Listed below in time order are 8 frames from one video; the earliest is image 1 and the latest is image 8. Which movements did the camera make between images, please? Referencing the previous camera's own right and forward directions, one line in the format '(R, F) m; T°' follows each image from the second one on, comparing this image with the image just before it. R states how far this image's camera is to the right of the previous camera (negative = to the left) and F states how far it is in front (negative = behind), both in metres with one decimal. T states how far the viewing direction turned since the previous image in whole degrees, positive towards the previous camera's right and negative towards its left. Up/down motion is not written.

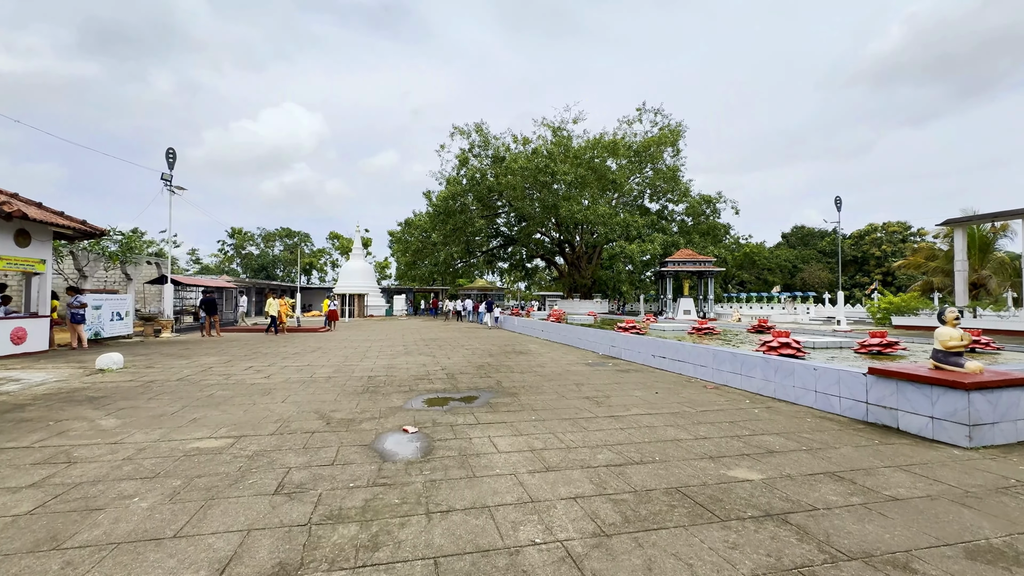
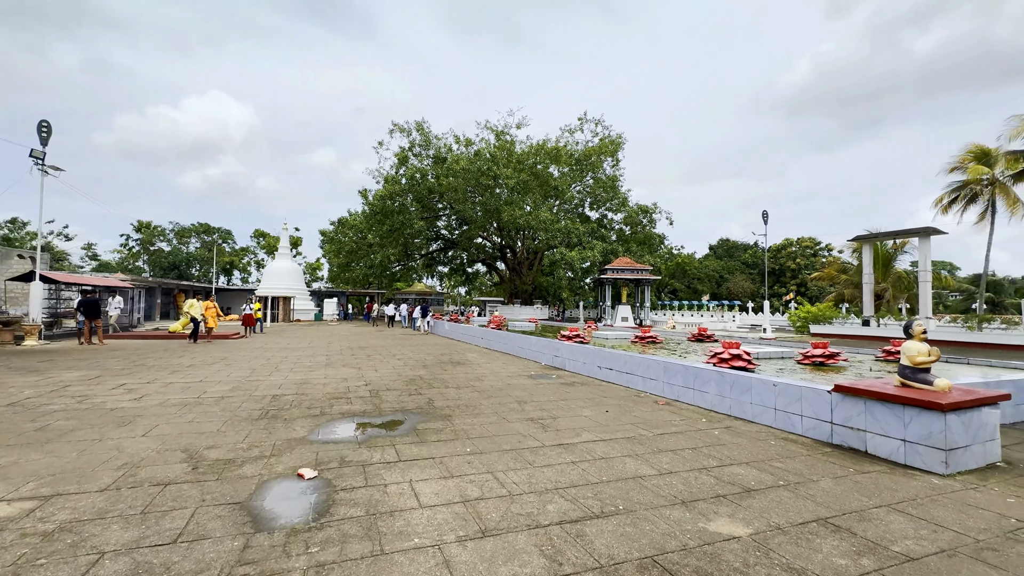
(+0.1, +0.8) m; +8°
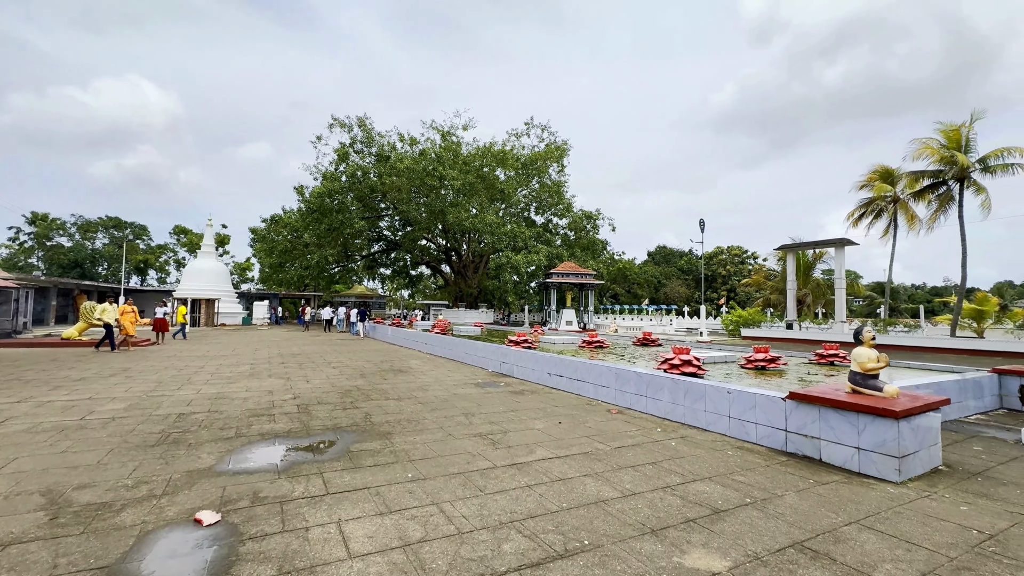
(0.0, +0.4) m; +7°
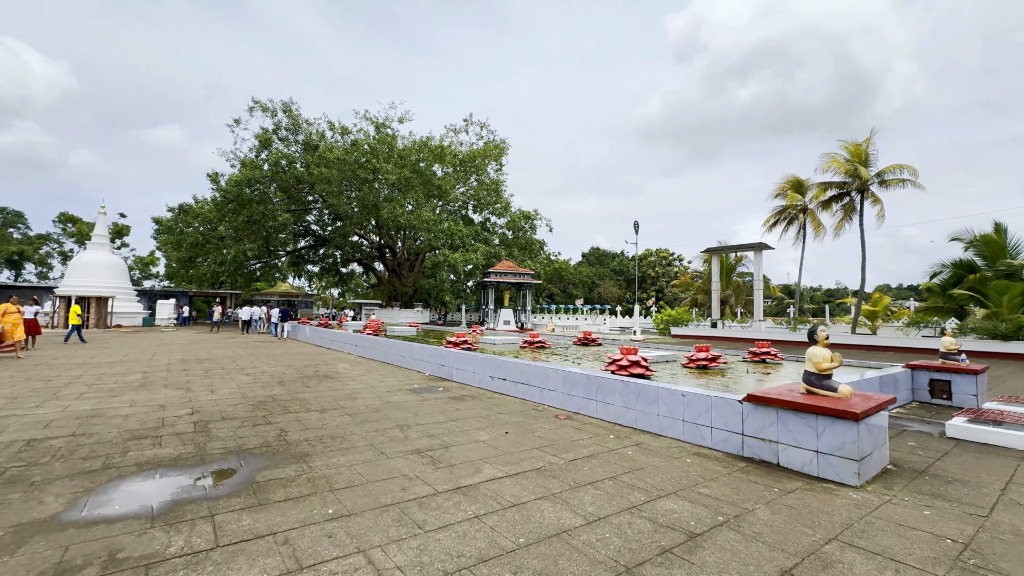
(-0.1, +0.5) m; +8°
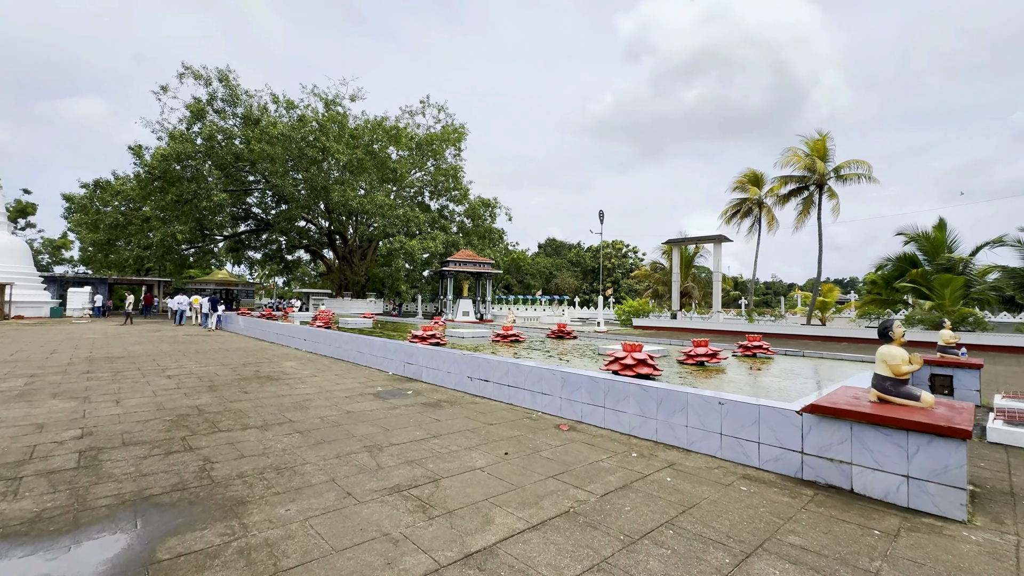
(-0.4, +1.0) m; +6°
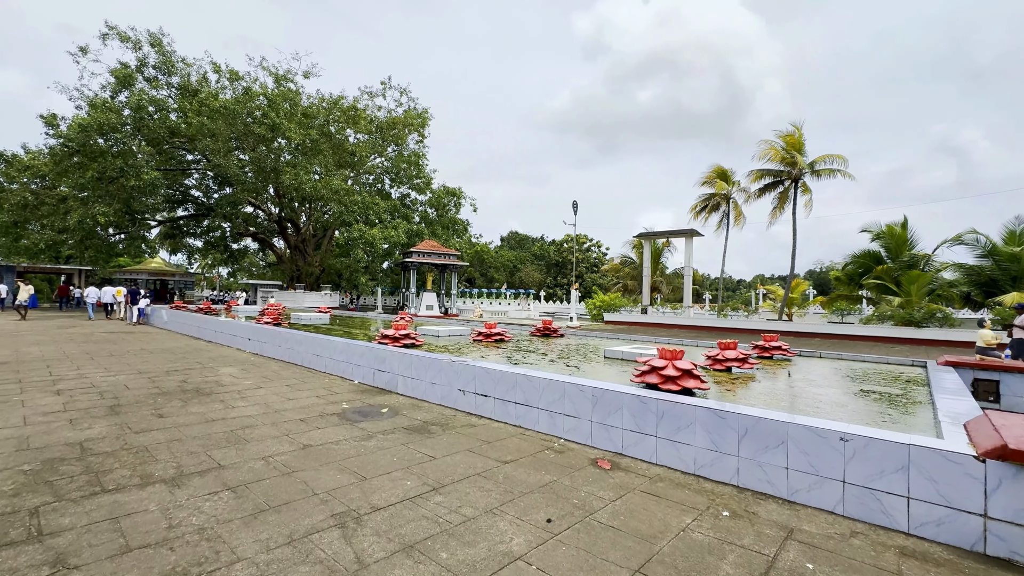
(-0.5, +1.3) m; +5°
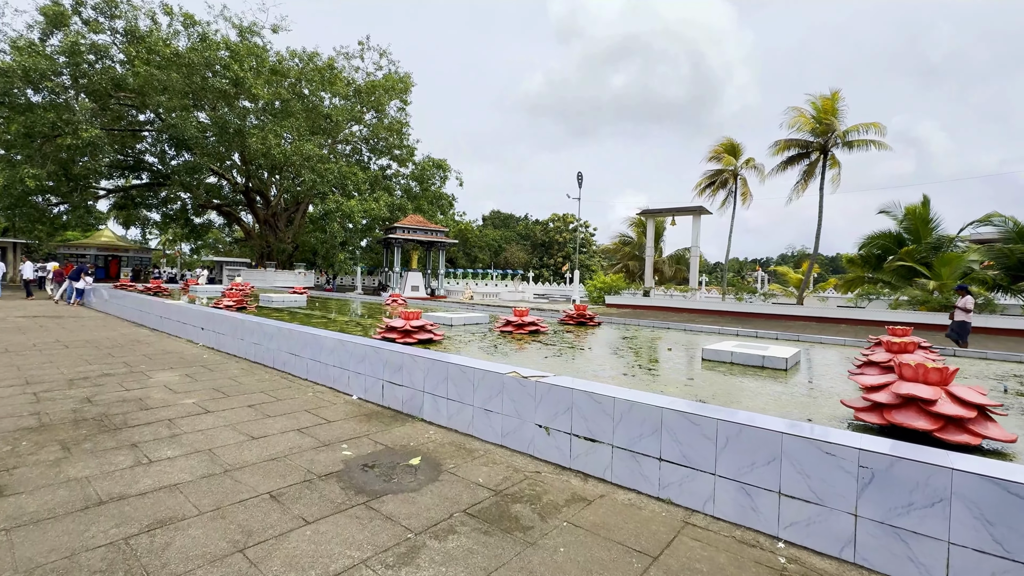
(-1.0, +2.1) m; +3°
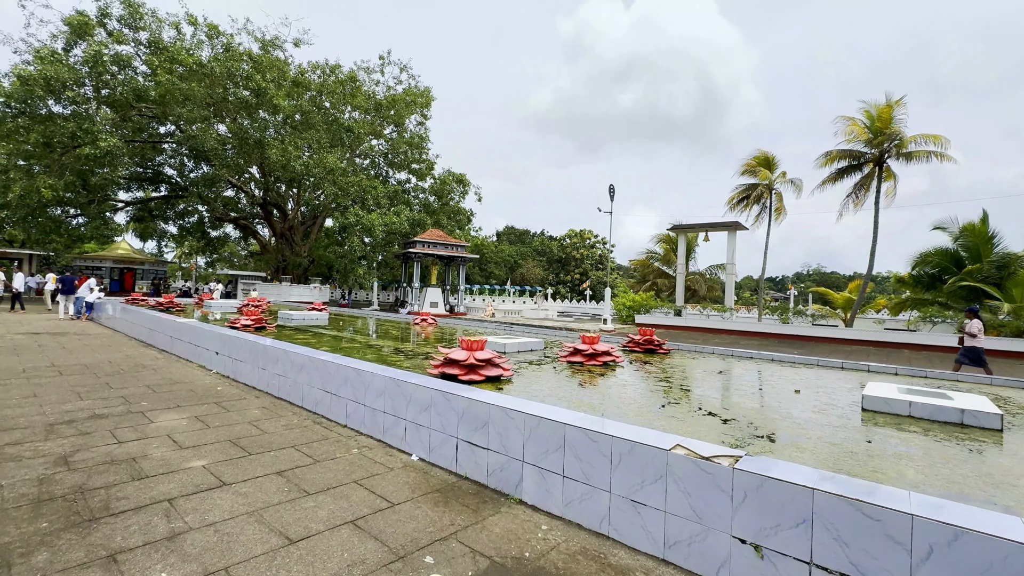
(-0.8, +1.1) m; -1°
